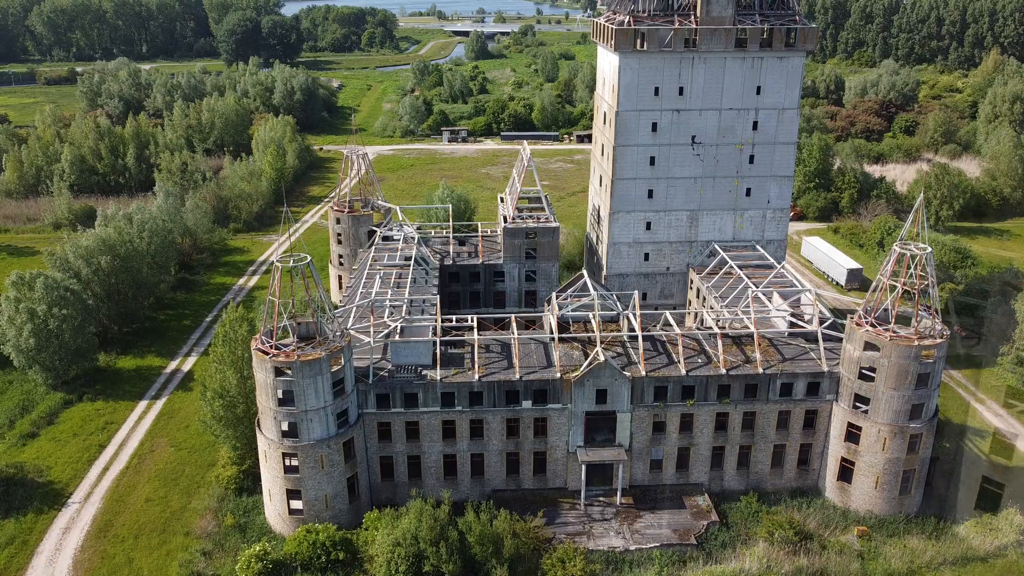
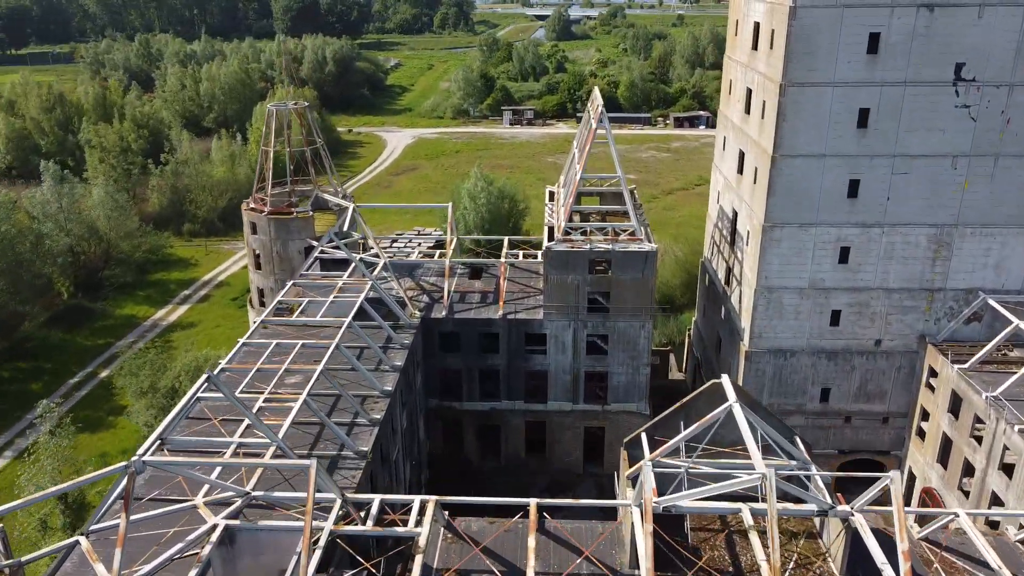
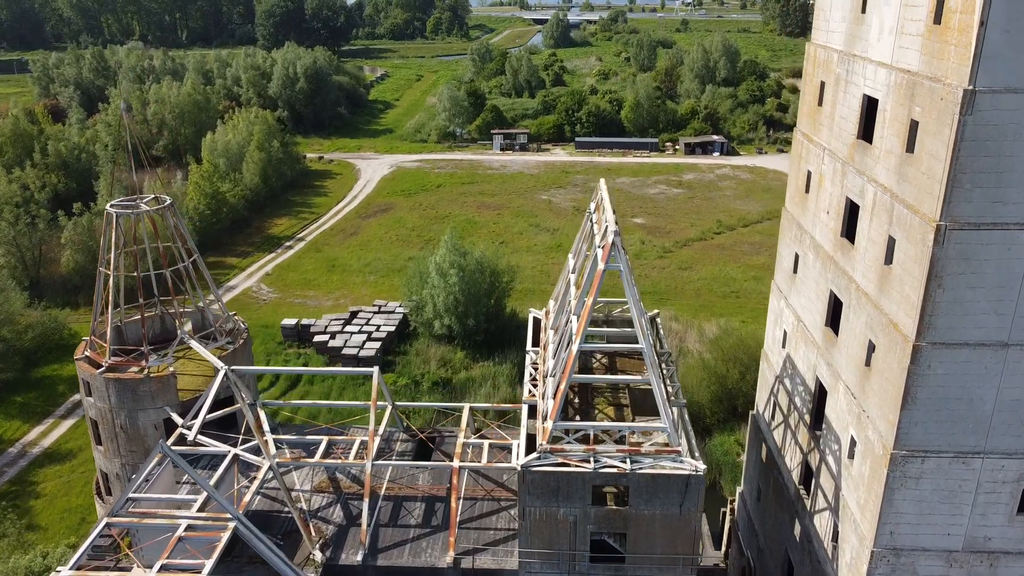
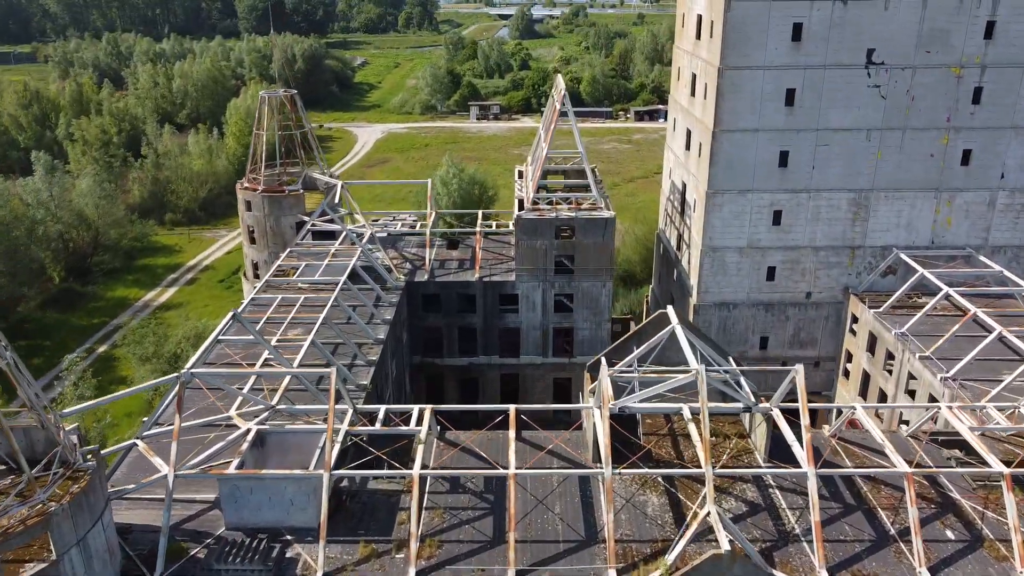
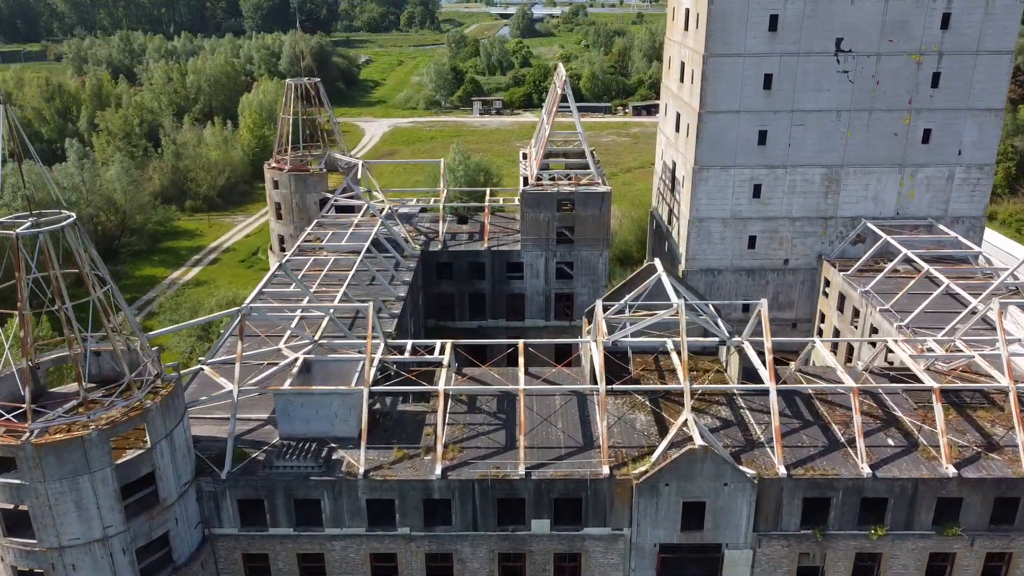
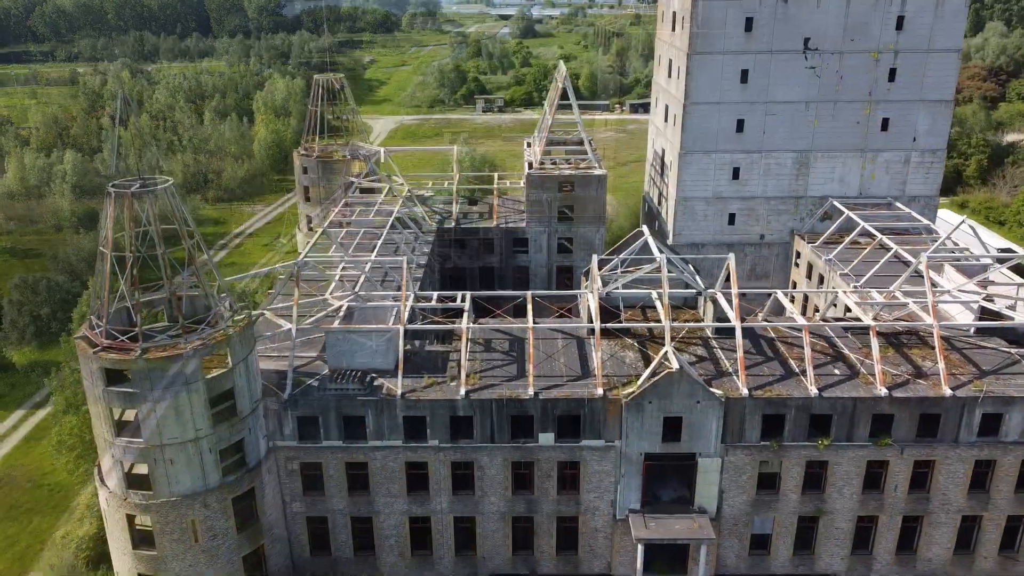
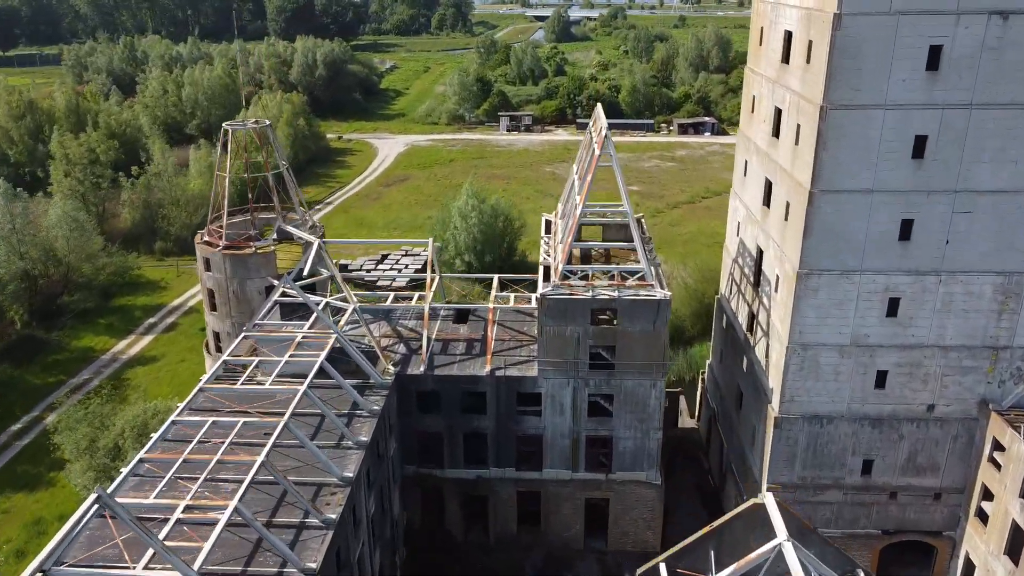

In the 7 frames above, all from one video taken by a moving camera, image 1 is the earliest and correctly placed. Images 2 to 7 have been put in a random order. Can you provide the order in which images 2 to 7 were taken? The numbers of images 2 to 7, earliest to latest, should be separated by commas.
6, 5, 4, 2, 7, 3
